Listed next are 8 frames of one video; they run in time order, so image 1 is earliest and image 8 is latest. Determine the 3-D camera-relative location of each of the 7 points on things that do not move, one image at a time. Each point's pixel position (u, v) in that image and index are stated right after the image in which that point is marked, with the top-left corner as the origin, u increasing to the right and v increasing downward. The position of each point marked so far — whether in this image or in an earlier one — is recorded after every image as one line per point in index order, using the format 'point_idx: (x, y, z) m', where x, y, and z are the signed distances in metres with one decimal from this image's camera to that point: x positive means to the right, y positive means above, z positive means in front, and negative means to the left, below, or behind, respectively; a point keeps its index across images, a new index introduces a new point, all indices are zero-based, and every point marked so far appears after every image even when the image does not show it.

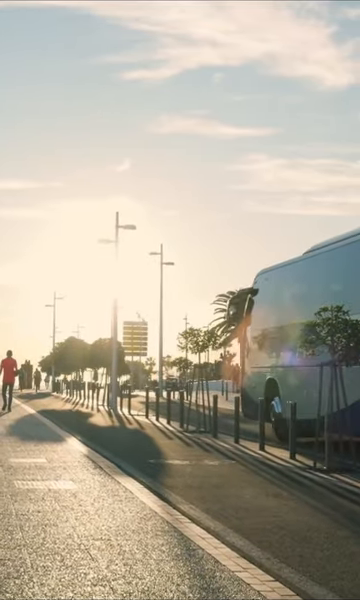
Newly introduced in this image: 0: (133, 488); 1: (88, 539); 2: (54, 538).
0: (-0.6, -2.3, +15.7) m
1: (-0.8, -2.0, +10.8) m
2: (-1.1, -2.0, +10.8) m
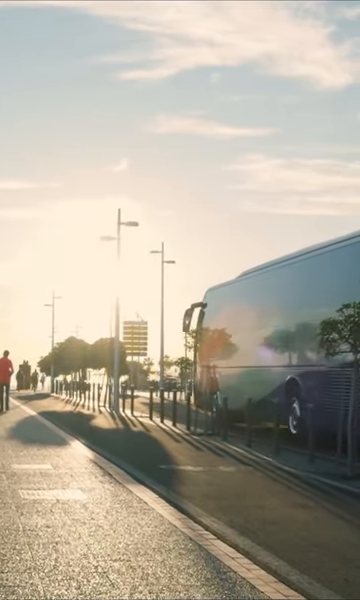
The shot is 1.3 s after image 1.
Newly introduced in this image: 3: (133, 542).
0: (-0.4, -2.2, +14.5) m
1: (-0.6, -1.9, +9.7) m
2: (-0.9, -1.9, +9.7) m
3: (-0.4, -2.0, +10.8) m
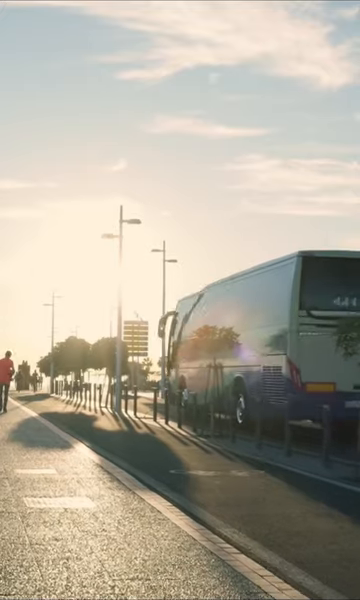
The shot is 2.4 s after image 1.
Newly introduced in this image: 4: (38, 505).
0: (-0.2, -2.2, +13.7) m
1: (-0.4, -1.9, +8.8) m
2: (-0.7, -1.9, +8.8) m
3: (-0.2, -2.0, +9.9) m
4: (-1.5, -2.2, +13.6) m
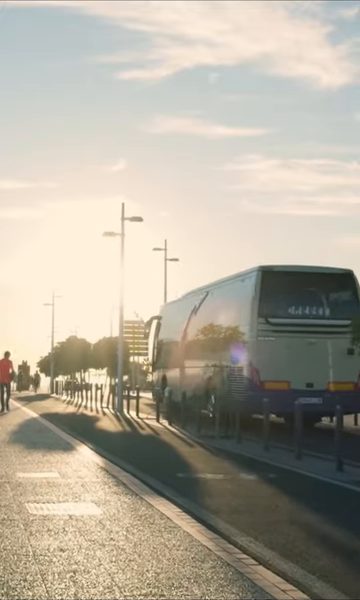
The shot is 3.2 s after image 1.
0: (-0.1, -2.1, +13.0) m
1: (-0.3, -1.9, +8.1) m
2: (-0.6, -1.9, +8.2) m
3: (-0.1, -1.9, +9.2) m
4: (-1.4, -2.1, +12.9) m
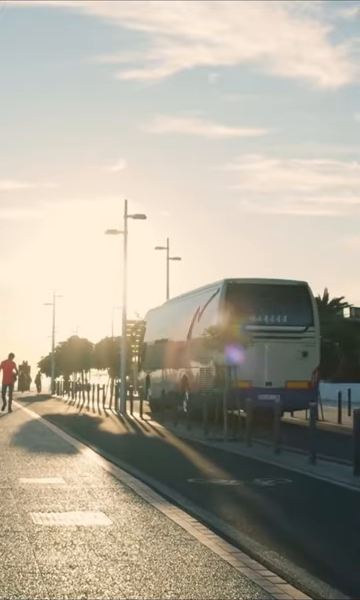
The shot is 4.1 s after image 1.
0: (0.0, -2.1, +12.2) m
1: (-0.1, -1.8, +7.3) m
2: (-0.4, -1.8, +7.3) m
3: (0.0, -1.9, +8.4) m
4: (-1.2, -2.1, +12.1) m
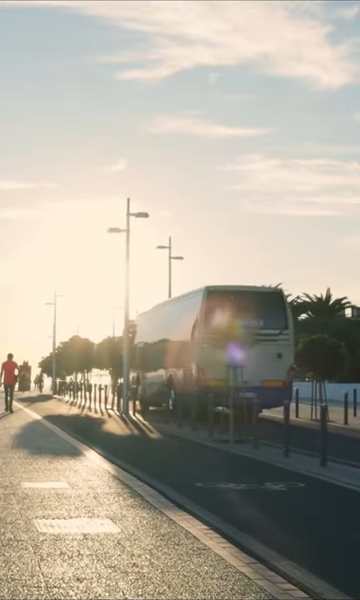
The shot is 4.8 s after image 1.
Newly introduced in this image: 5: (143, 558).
0: (+0.1, -2.1, +11.6) m
1: (0.0, -1.8, +6.8) m
2: (-0.3, -1.8, +6.8) m
3: (+0.1, -1.9, +7.8) m
4: (-1.1, -2.0, +11.5) m
5: (-0.3, -2.0, +9.8) m
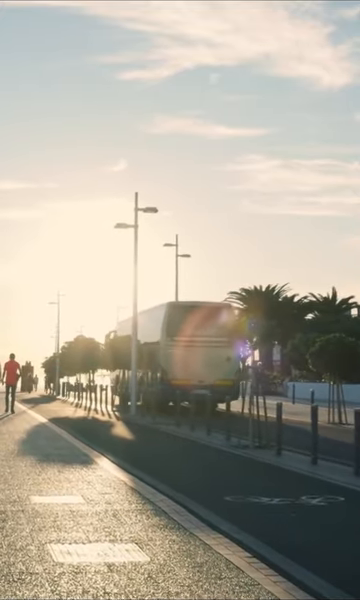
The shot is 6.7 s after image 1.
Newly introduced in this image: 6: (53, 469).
0: (+0.4, -2.0, +10.0) m
1: (+0.2, -1.7, +5.1) m
2: (-0.1, -1.7, +5.1) m
3: (+0.4, -1.8, +6.2) m
4: (-0.8, -2.0, +9.9) m
5: (0.0, -1.9, +8.2) m
6: (-1.8, -2.5, +18.8) m
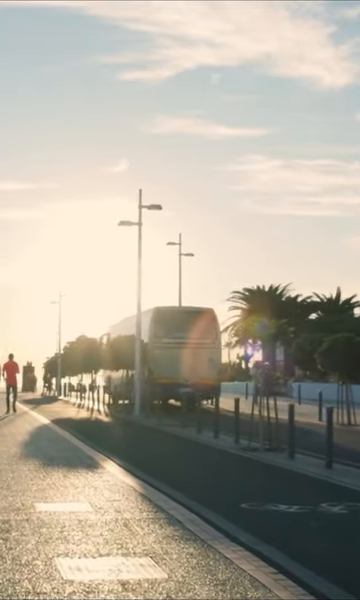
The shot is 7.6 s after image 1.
0: (+0.6, -1.9, +9.2) m
1: (+0.4, -1.7, +4.3) m
2: (+0.1, -1.7, +4.3) m
3: (+0.6, -1.7, +5.4) m
4: (-0.7, -1.9, +9.1) m
5: (+0.2, -1.8, +7.4) m
6: (-1.7, -2.4, +18.0) m
